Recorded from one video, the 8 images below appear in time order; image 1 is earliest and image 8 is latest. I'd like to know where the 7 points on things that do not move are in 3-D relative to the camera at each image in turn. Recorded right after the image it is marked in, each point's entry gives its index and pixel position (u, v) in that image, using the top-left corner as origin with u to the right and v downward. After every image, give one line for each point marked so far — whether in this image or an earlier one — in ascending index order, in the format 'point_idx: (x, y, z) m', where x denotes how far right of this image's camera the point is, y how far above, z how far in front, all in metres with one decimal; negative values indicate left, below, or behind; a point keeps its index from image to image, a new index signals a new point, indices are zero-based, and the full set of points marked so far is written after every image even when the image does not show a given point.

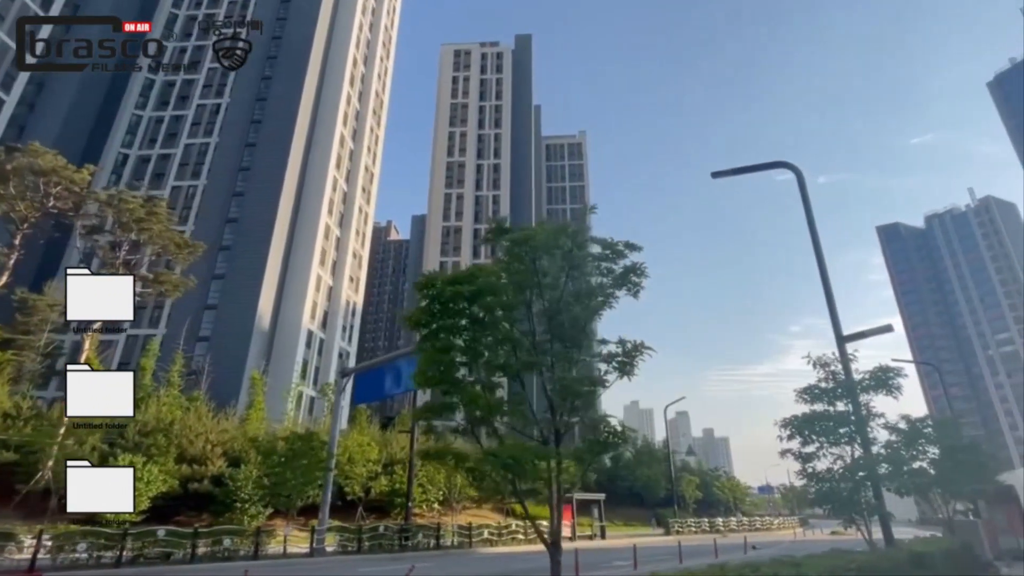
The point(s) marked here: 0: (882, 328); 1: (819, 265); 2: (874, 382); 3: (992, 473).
0: (+7.2, -0.8, +10.4) m
1: (+6.4, +0.5, +11.2) m
2: (+6.3, -1.6, +9.5) m
3: (+16.6, -6.5, +18.6) m
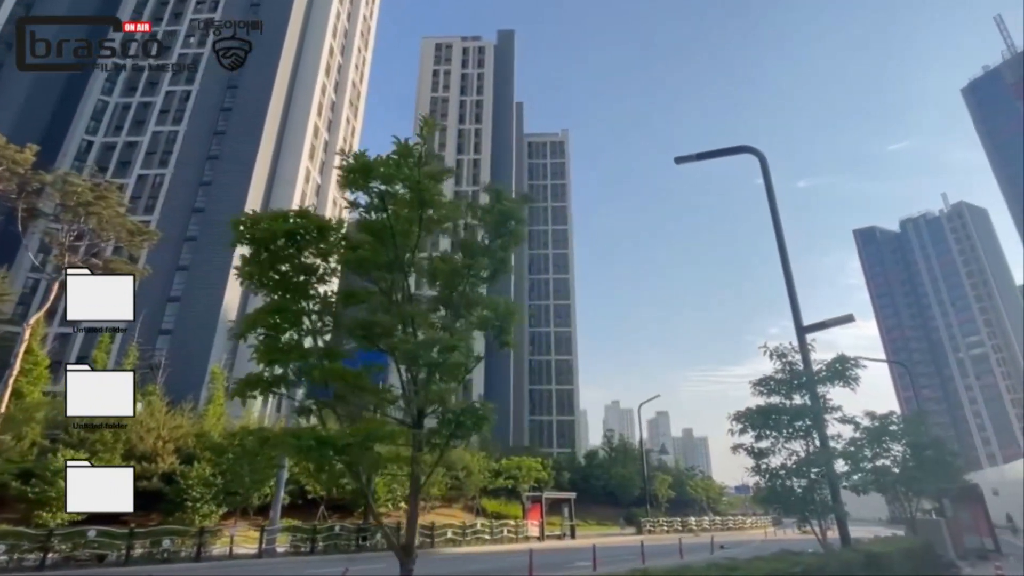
0: (+6.2, -0.5, +9.9) m
1: (+5.4, +0.7, +10.7) m
2: (+5.3, -1.4, +9.0) m
3: (+15.3, -6.4, +18.4) m
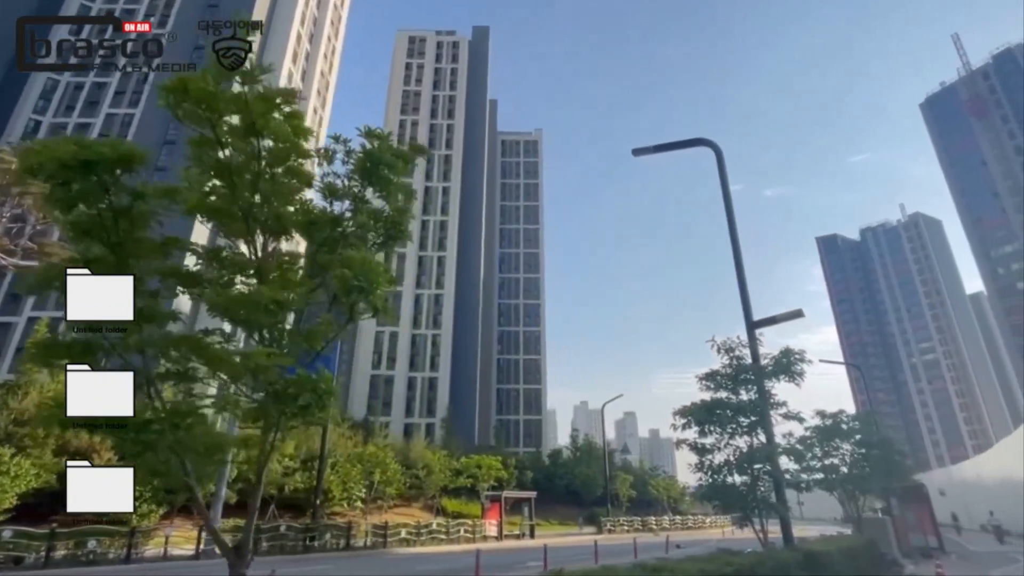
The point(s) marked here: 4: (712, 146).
0: (+5.1, -0.5, +9.8) m
1: (+4.3, +0.8, +10.5) m
2: (+4.3, -1.3, +8.8) m
3: (+13.7, -6.5, +18.7) m
4: (+4.5, +3.2, +12.0) m
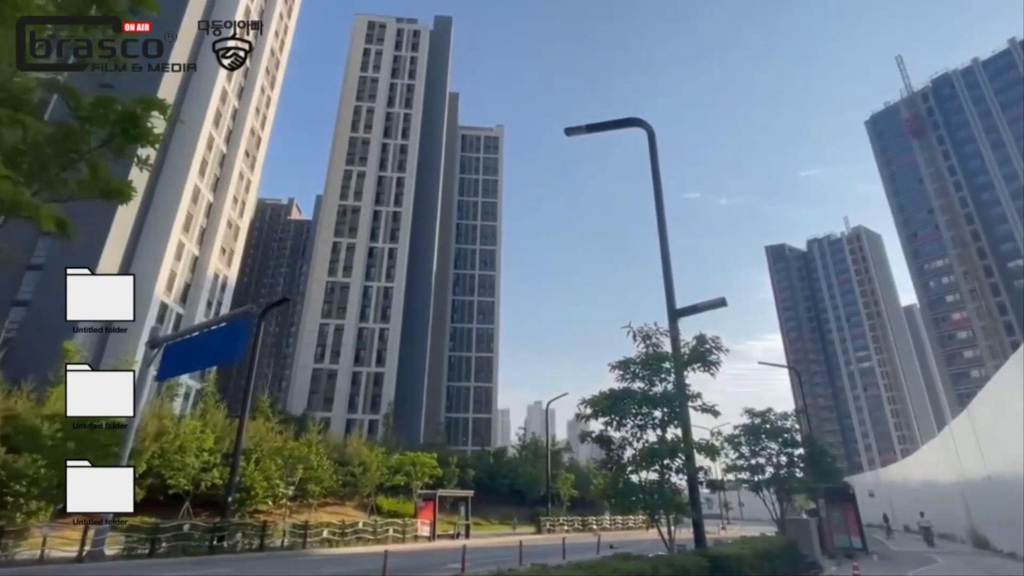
0: (+3.5, -0.2, +9.2) m
1: (+2.7, +1.1, +9.9) m
2: (+2.8, -1.0, +8.2) m
3: (+11.2, -6.5, +18.7) m
4: (+2.8, +3.4, +11.4) m
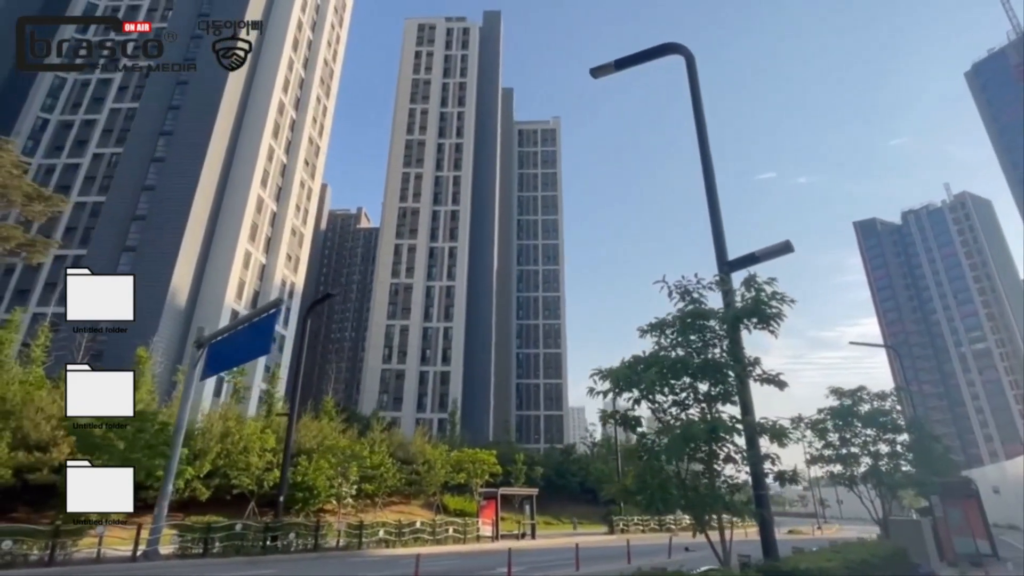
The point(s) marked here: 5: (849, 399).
0: (+3.6, +0.6, +7.3) m
1: (+2.9, +1.8, +8.0) m
2: (+2.8, -0.3, +6.3) m
3: (+12.8, -5.2, +15.7) m
4: (+3.0, +4.2, +9.5) m
5: (+10.0, -3.2, +16.0) m
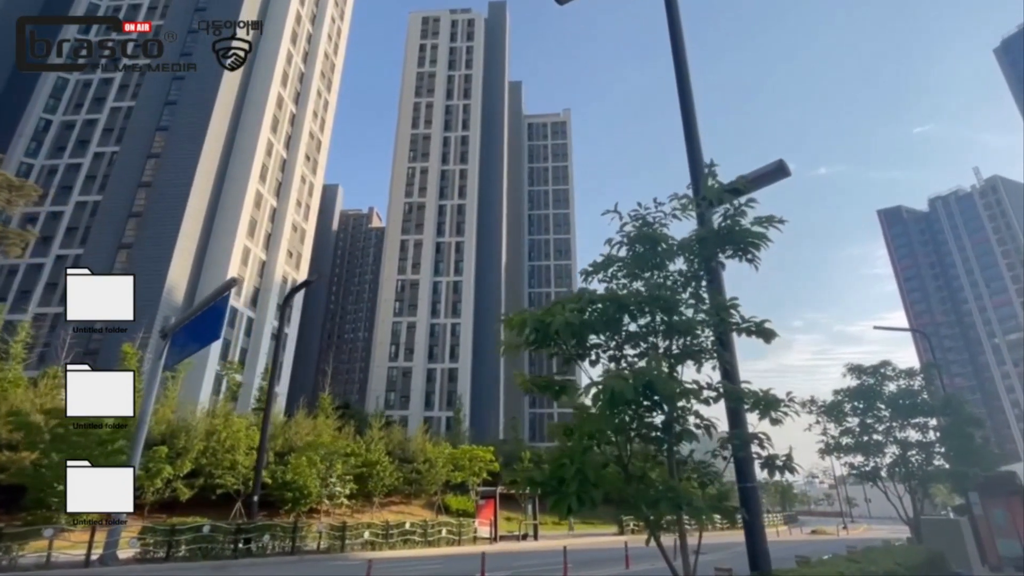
0: (+2.7, +1.3, +5.7) m
1: (+2.0, +2.5, +6.4) m
2: (+1.9, +0.4, +4.7) m
3: (+12.2, -4.4, +13.7) m
4: (+2.1, +4.9, +7.9) m
5: (+9.5, -2.3, +14.2) m
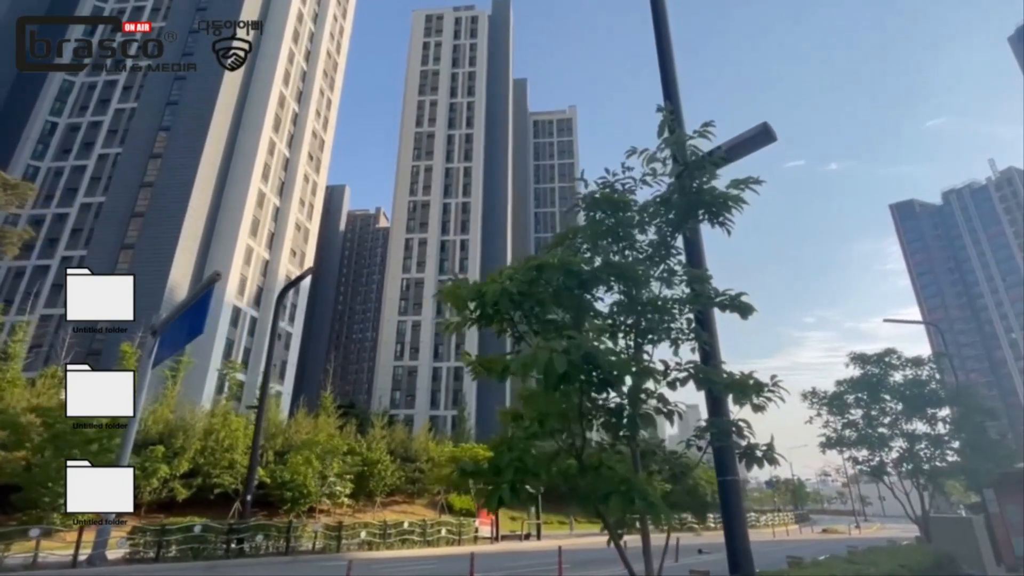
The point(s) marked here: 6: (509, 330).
0: (+2.4, +1.5, +5.2) m
1: (+1.6, +2.8, +6.0) m
2: (+1.5, +0.6, +4.3) m
3: (+12.0, -4.0, +13.1) m
4: (+1.7, +5.1, +7.4) m
5: (+9.3, -2.0, +13.6) m
6: (0.0, -0.3, +4.3) m
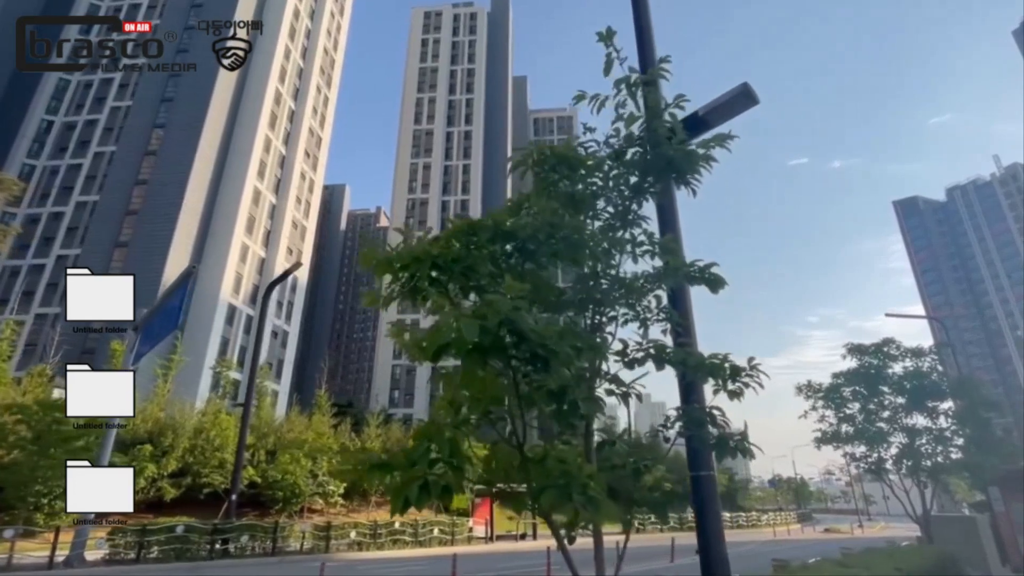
0: (+2.0, +1.7, +4.7) m
1: (+1.2, +2.9, +5.5) m
2: (+1.1, +0.8, +3.8) m
3: (+11.7, -3.8, +12.6) m
4: (+1.4, +5.3, +6.9) m
5: (+8.9, -1.8, +13.1) m
6: (-0.4, -0.1, +3.8) m
